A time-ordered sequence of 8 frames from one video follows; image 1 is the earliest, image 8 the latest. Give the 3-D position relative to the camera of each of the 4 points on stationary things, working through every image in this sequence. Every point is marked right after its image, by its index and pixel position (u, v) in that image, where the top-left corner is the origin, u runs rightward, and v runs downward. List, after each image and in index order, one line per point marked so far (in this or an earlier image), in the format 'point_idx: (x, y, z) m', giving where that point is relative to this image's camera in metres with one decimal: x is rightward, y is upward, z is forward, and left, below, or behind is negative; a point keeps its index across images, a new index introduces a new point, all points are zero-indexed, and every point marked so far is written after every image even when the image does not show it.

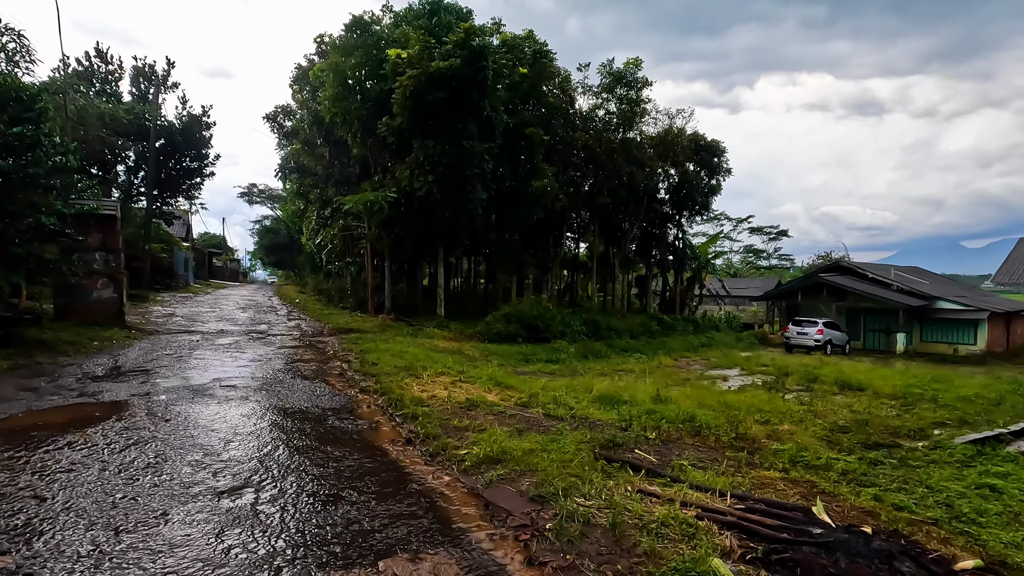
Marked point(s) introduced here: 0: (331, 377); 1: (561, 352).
0: (-2.2, -1.1, +6.4) m
1: (+1.1, -1.4, +11.5) m
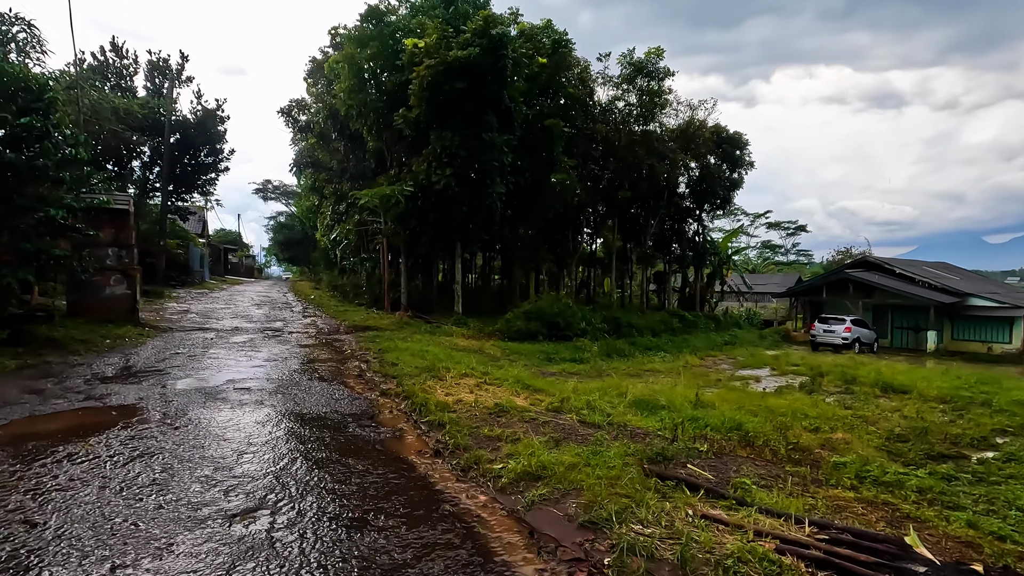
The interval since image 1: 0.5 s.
0: (-1.9, -1.0, +6.1) m
1: (+1.5, -1.3, +11.0) m
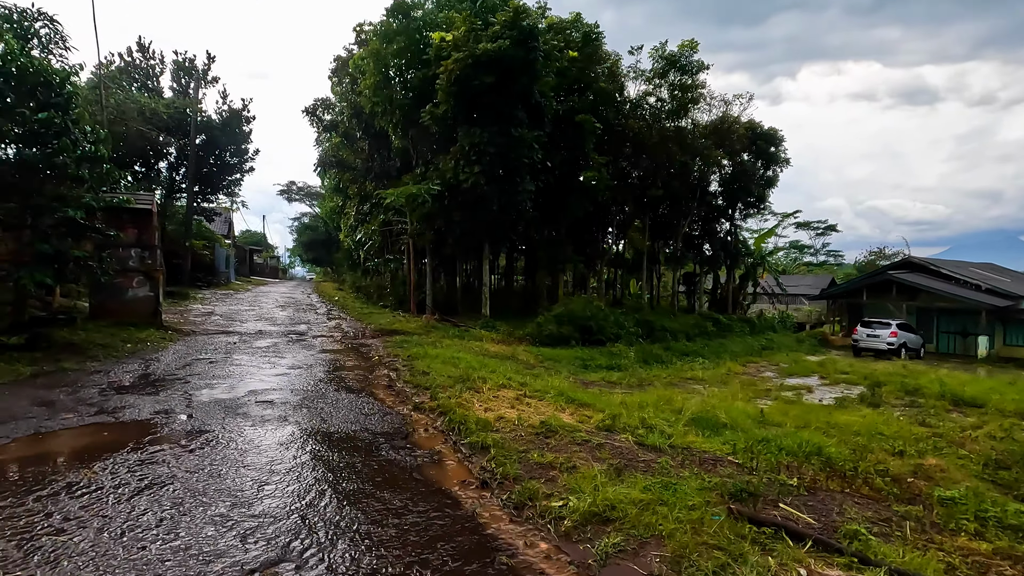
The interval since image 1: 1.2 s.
0: (-1.4, -1.1, +5.6) m
1: (+2.2, -1.4, +10.5) m
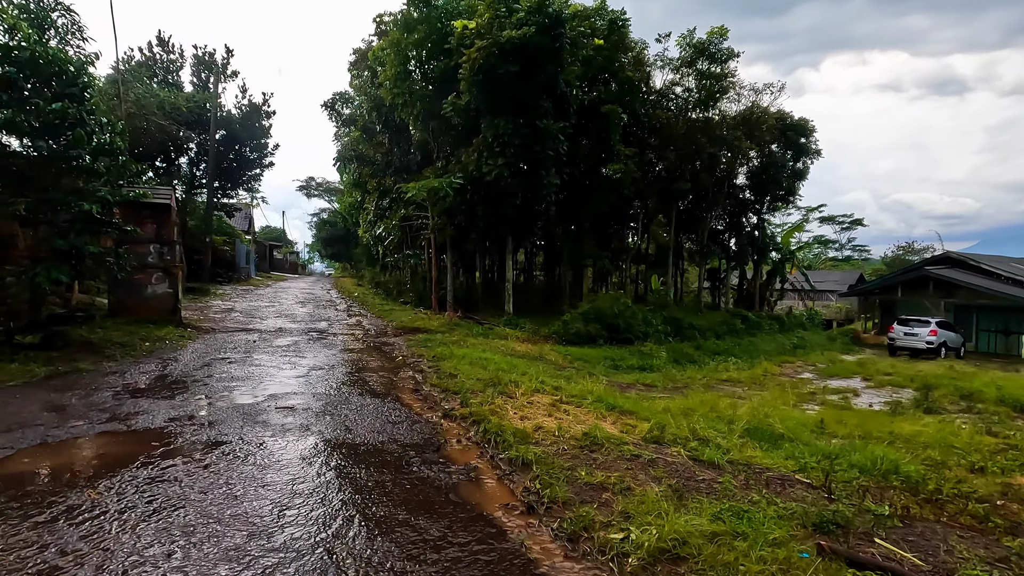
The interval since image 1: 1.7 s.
0: (-1.1, -1.1, +5.3) m
1: (+2.6, -1.3, +10.0) m
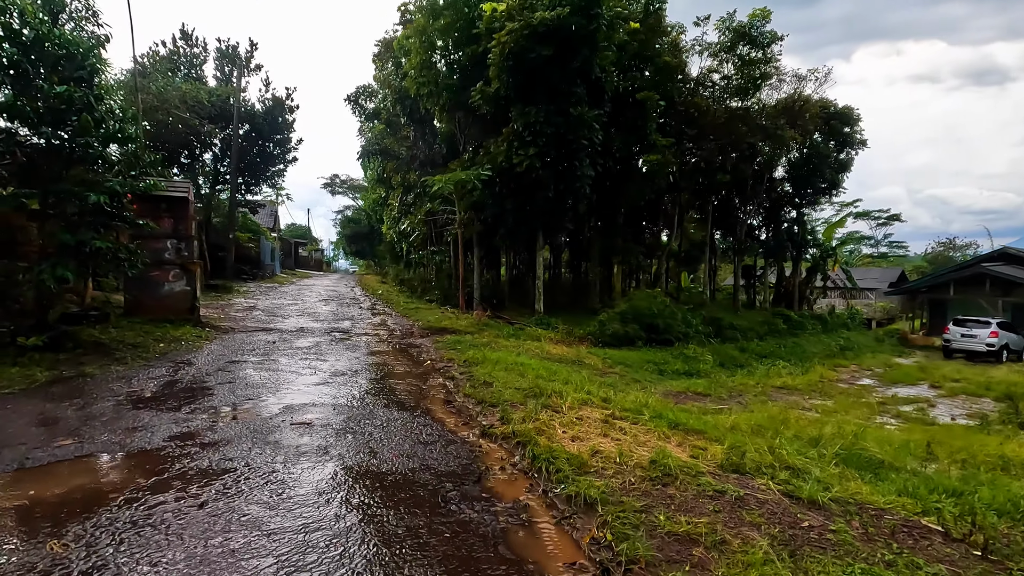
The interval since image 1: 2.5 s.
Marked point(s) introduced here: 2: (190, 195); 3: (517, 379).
0: (-0.7, -1.0, +4.7) m
1: (+3.2, -1.3, +9.3) m
2: (-5.3, +1.5, +8.8) m
3: (+0.1, -1.0, +5.7) m
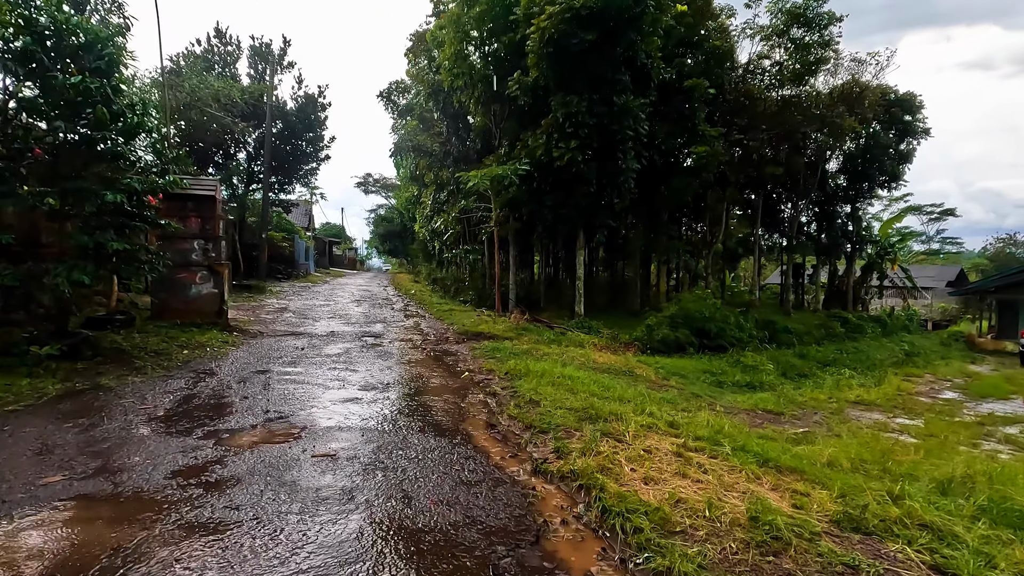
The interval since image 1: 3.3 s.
0: (-0.3, -1.1, +4.1) m
1: (+3.9, -1.3, +8.4) m
2: (-4.7, +1.5, +8.5) m
3: (+0.5, -1.0, +5.1) m
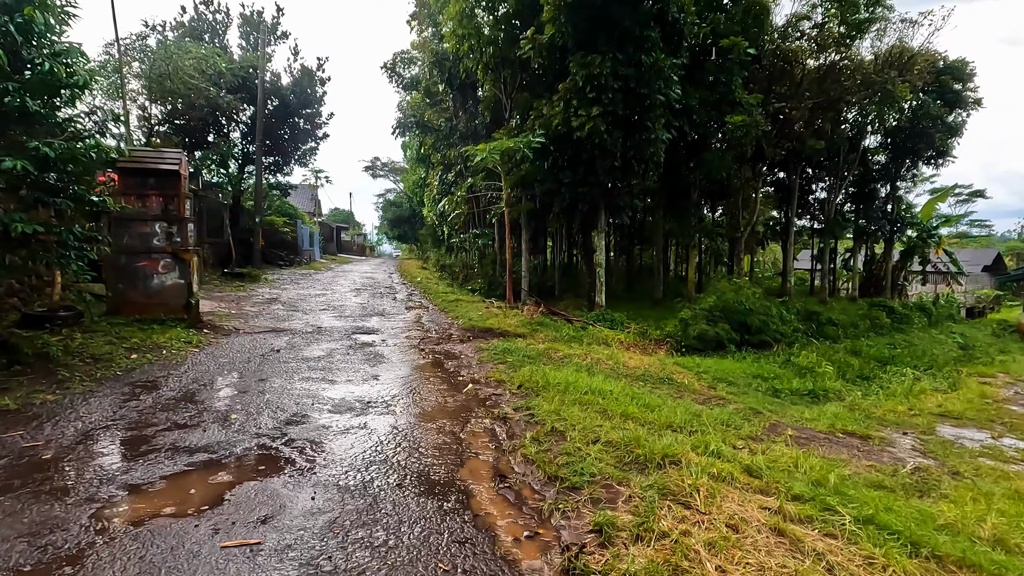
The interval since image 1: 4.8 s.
0: (-0.2, -1.1, +2.9) m
1: (+4.1, -1.2, +7.1) m
2: (-4.5, +1.6, +7.3) m
3: (+0.6, -1.0, +3.9) m
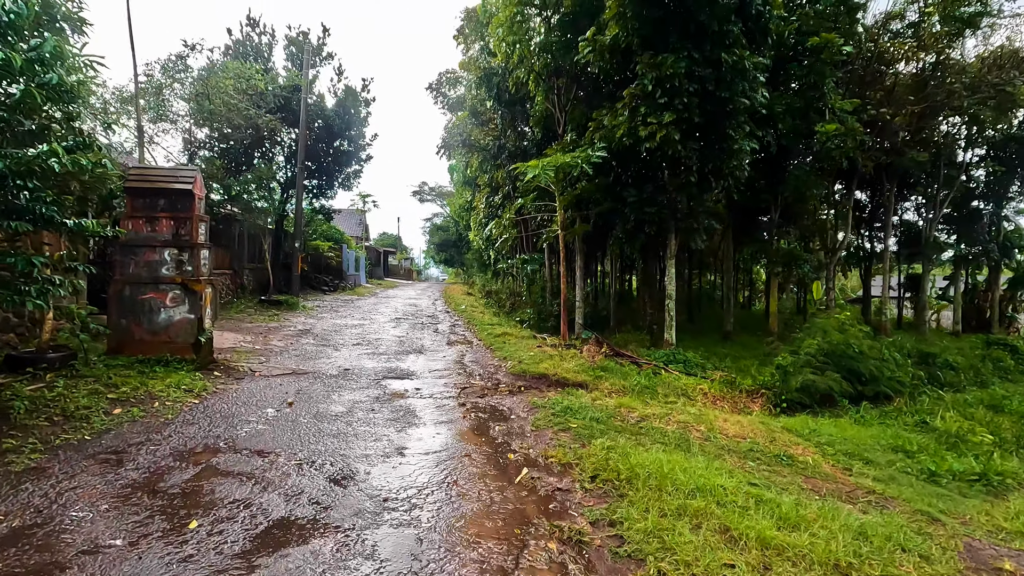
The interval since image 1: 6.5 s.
0: (+0.1, -1.3, +1.6) m
1: (+4.7, -1.6, +5.4) m
2: (-3.8, +1.2, +6.5) m
3: (+1.0, -1.3, +2.5) m
